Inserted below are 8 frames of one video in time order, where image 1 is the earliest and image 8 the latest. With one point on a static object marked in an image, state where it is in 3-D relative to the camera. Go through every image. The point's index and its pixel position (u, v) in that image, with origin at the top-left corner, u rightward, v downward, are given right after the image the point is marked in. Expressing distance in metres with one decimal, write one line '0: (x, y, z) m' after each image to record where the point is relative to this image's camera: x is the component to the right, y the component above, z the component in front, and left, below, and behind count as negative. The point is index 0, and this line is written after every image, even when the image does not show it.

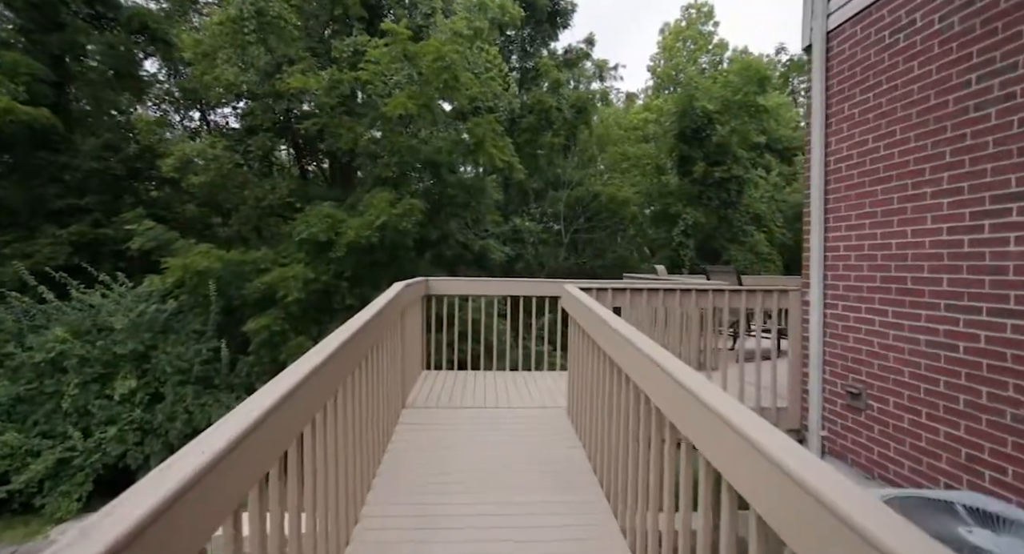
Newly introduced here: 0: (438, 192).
0: (-1.3, +1.6, +9.7) m
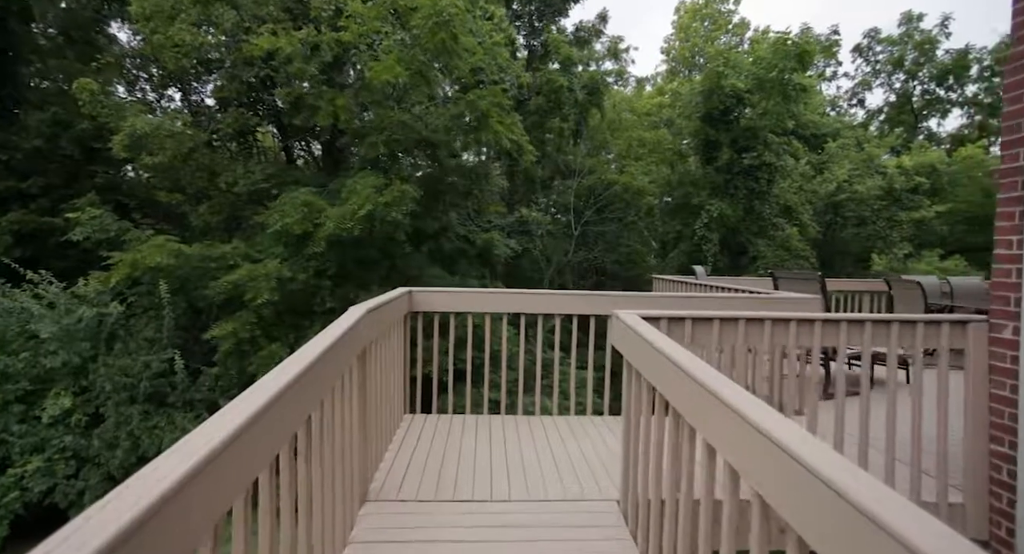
0: (-1.2, +1.6, +8.4) m
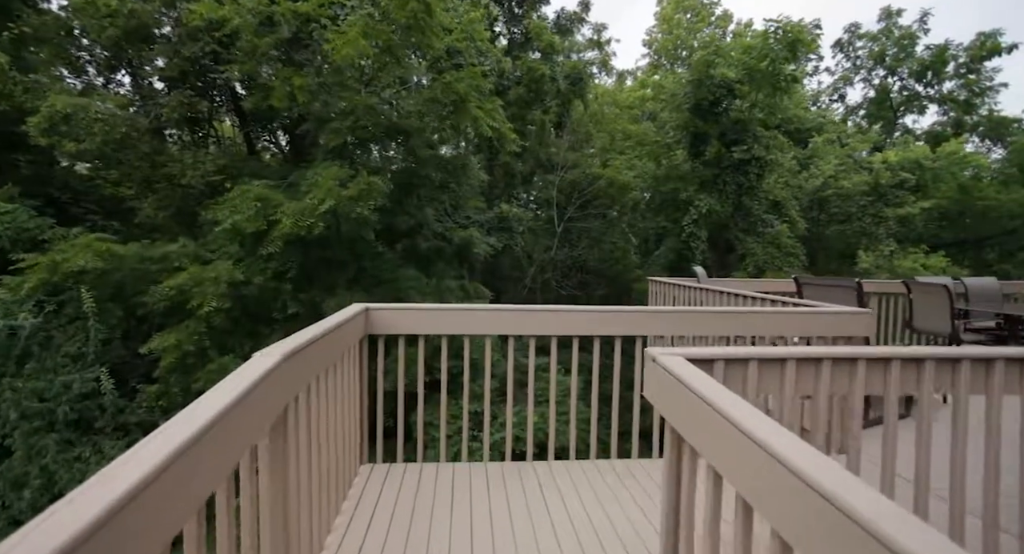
0: (-1.4, +1.6, +7.6) m
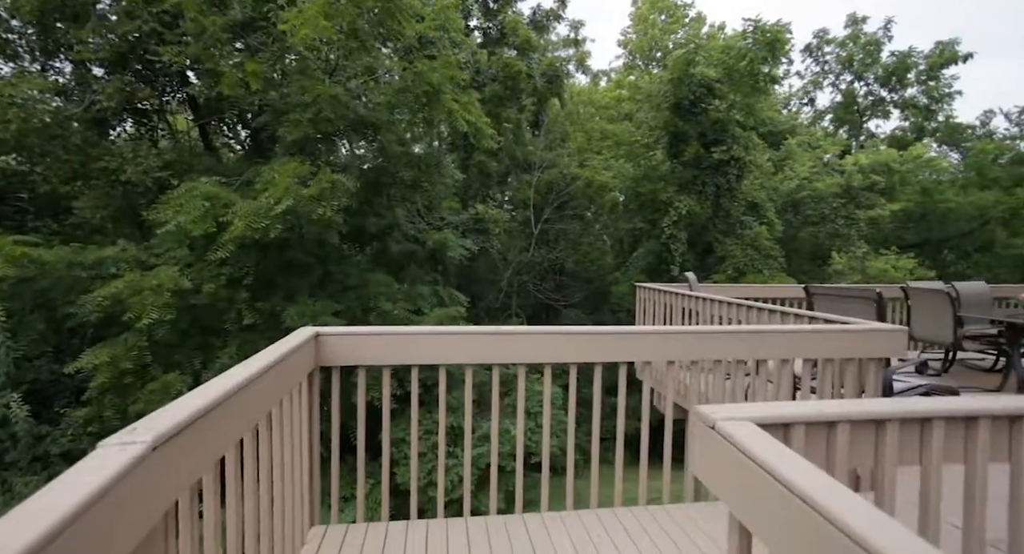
0: (-1.7, +1.5, +7.0) m
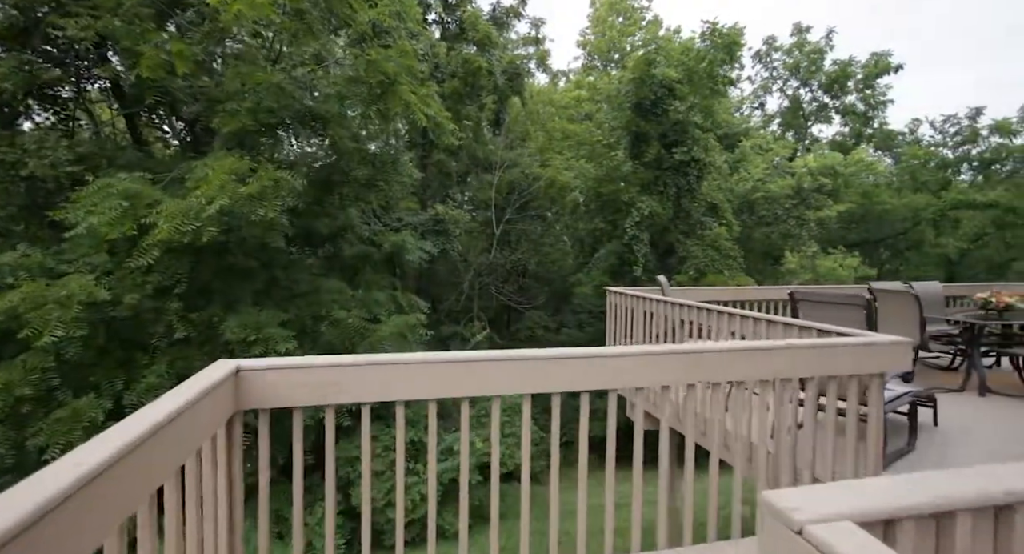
0: (-2.2, +1.4, +6.4) m
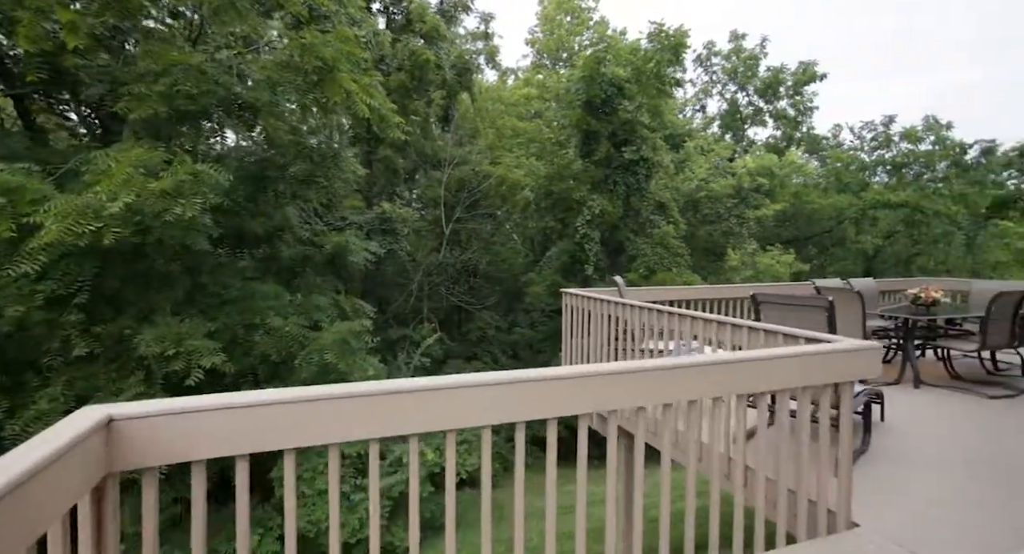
0: (-2.8, +1.4, +5.9) m
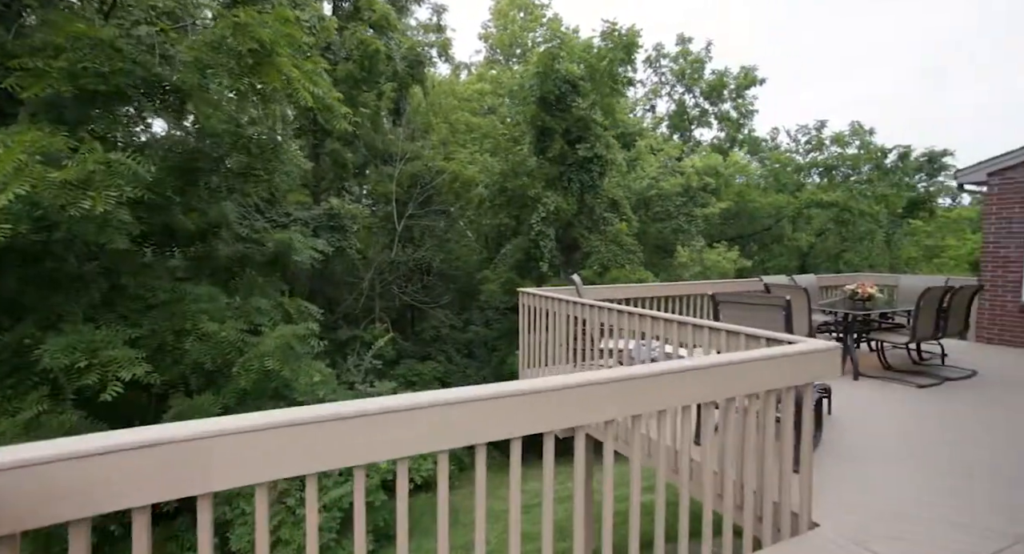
0: (-3.2, +1.4, +5.4) m
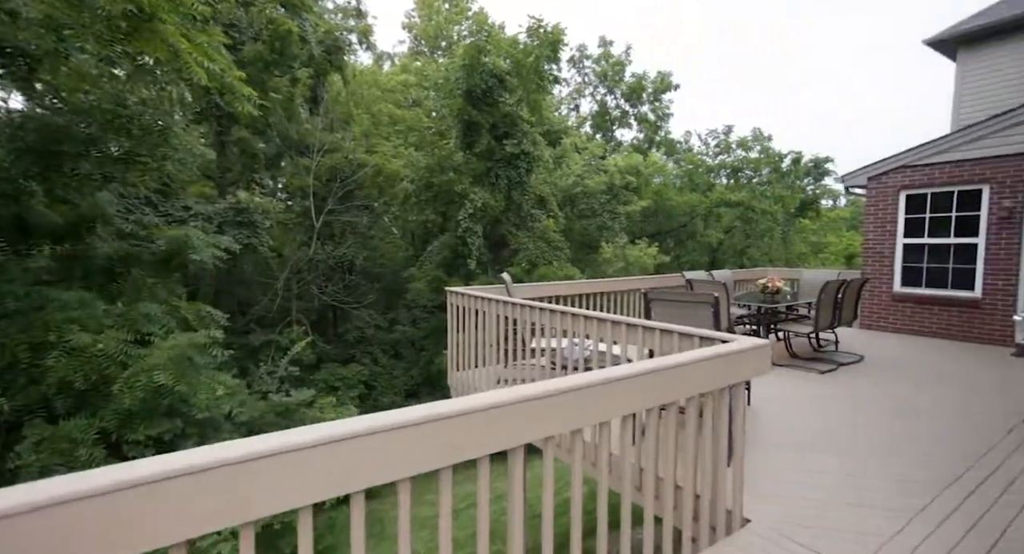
0: (-3.9, +1.3, +4.6) m
